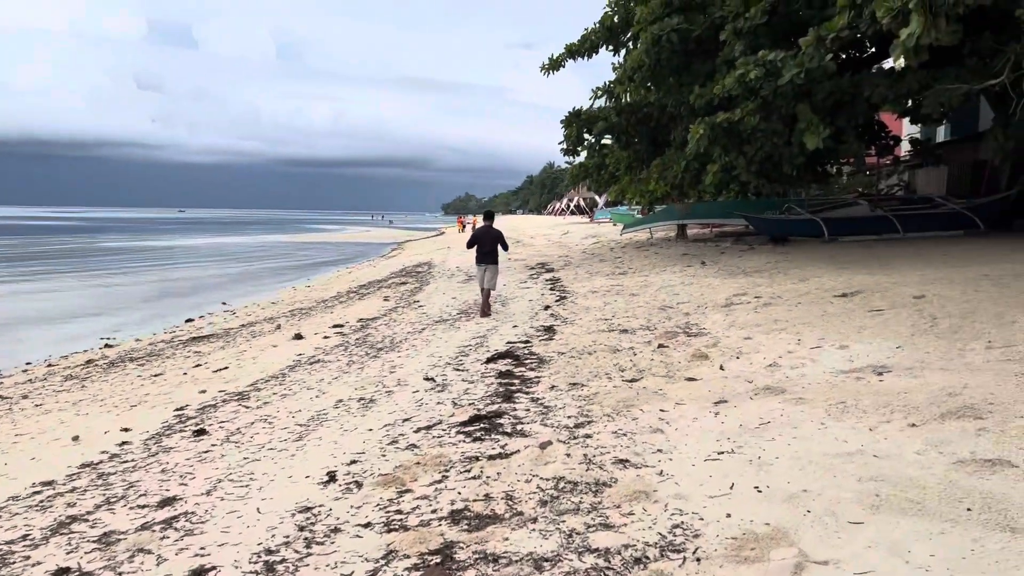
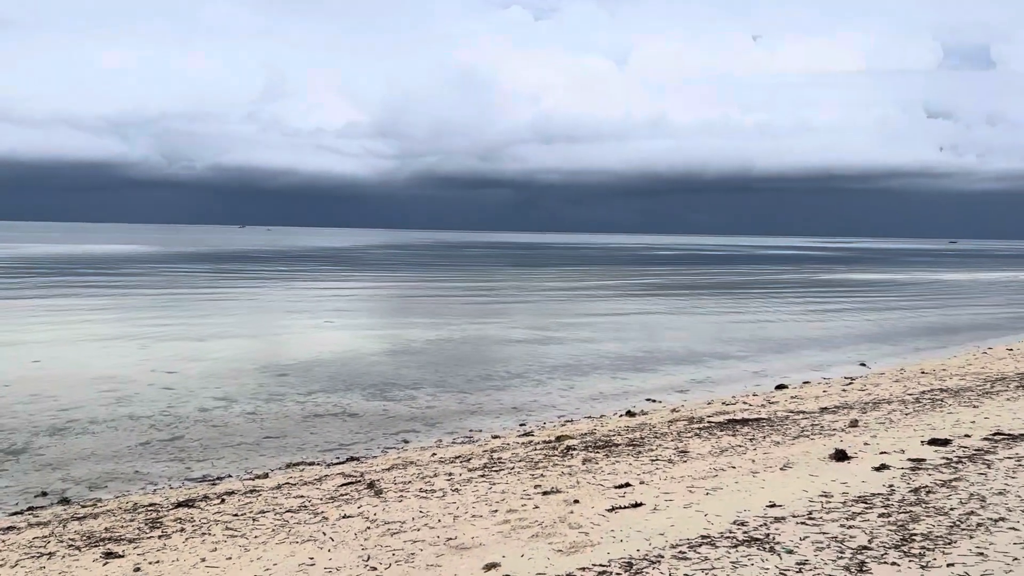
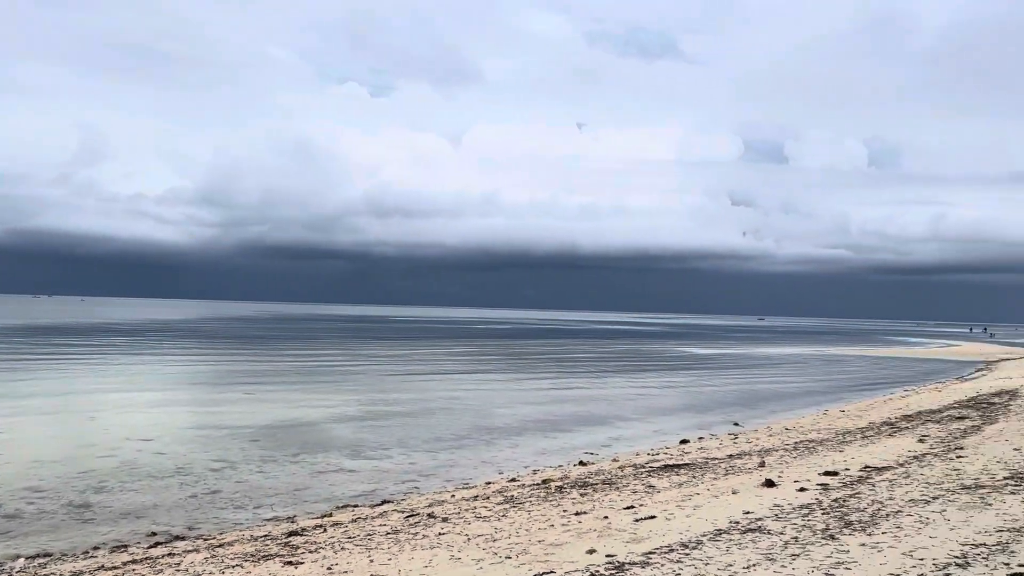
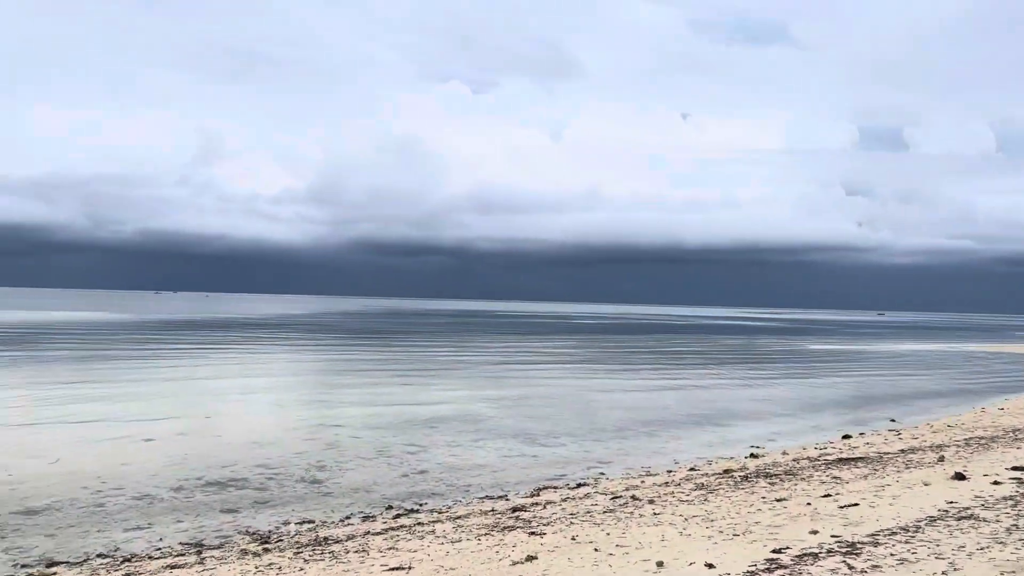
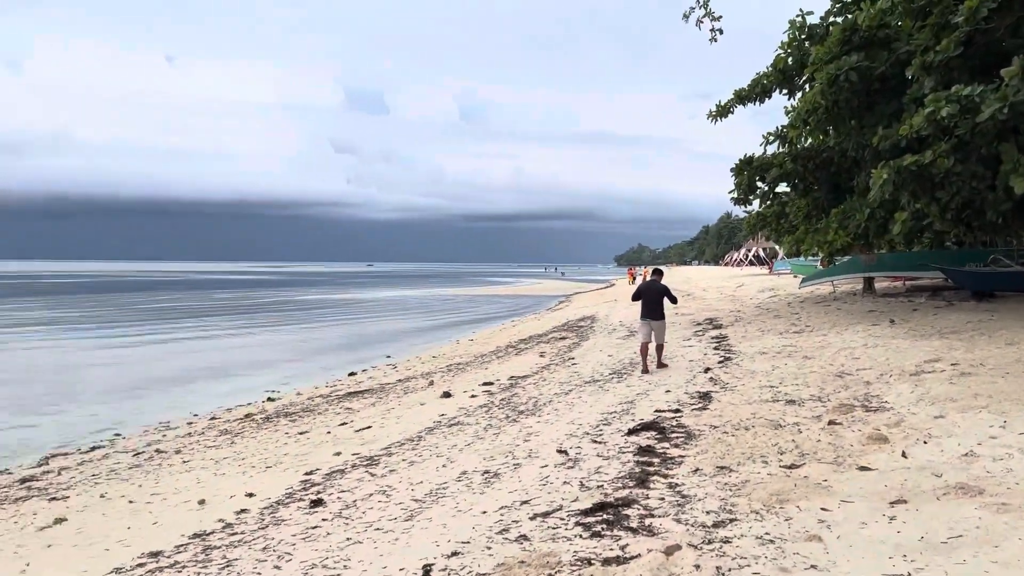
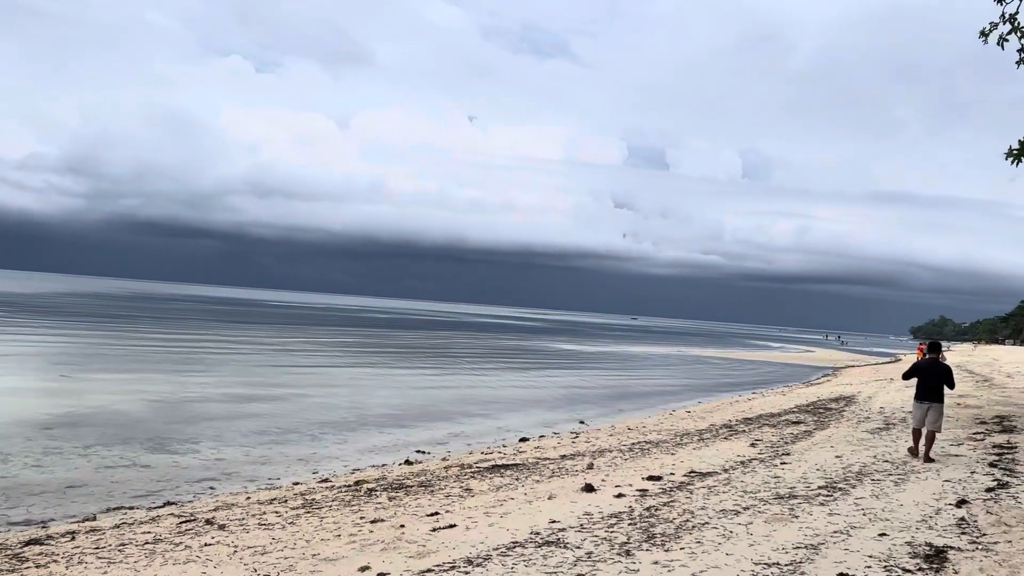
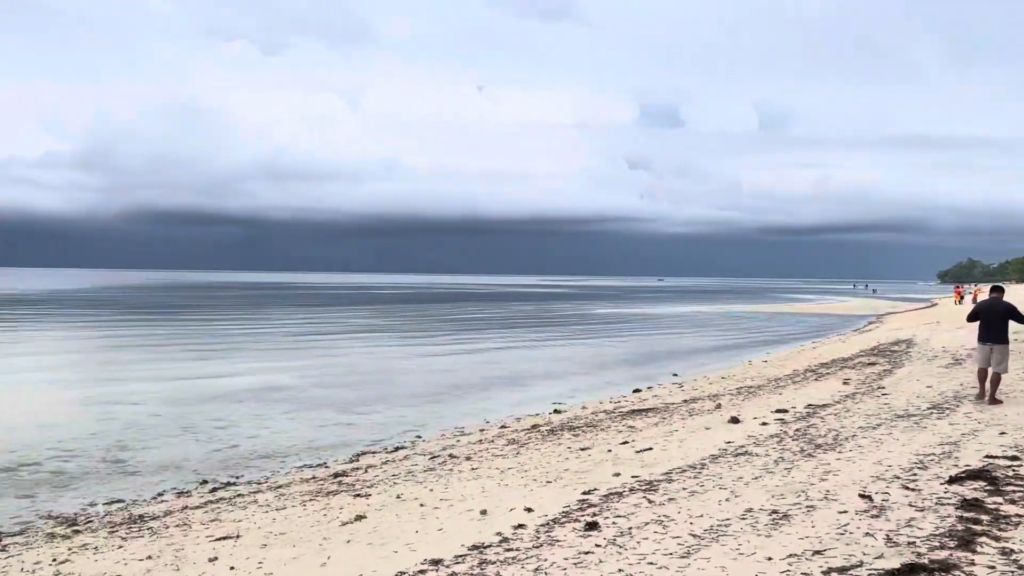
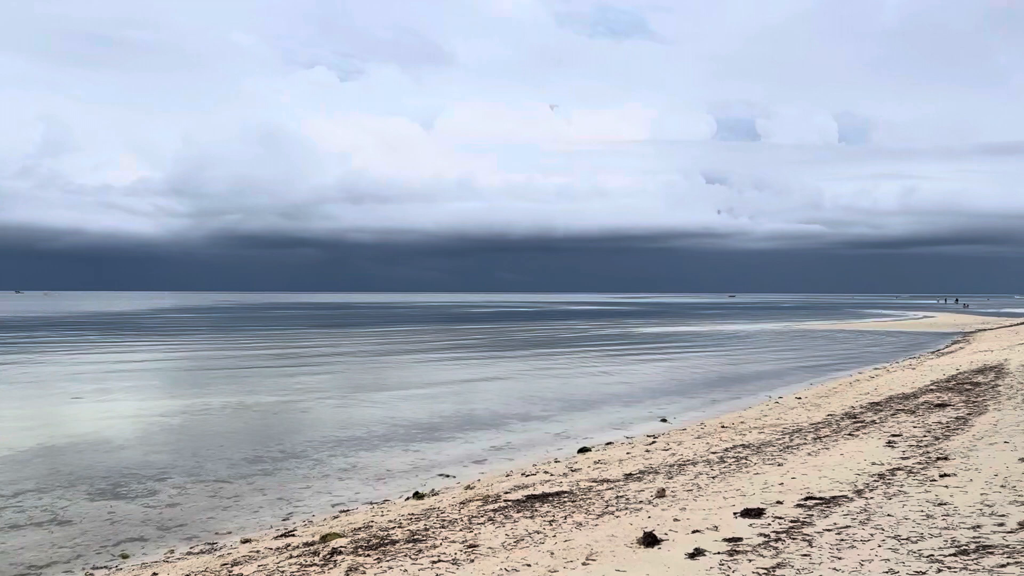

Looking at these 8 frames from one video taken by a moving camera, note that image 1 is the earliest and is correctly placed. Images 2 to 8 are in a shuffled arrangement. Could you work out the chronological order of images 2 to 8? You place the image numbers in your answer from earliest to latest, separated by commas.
5, 7, 4, 3, 6, 2, 8
